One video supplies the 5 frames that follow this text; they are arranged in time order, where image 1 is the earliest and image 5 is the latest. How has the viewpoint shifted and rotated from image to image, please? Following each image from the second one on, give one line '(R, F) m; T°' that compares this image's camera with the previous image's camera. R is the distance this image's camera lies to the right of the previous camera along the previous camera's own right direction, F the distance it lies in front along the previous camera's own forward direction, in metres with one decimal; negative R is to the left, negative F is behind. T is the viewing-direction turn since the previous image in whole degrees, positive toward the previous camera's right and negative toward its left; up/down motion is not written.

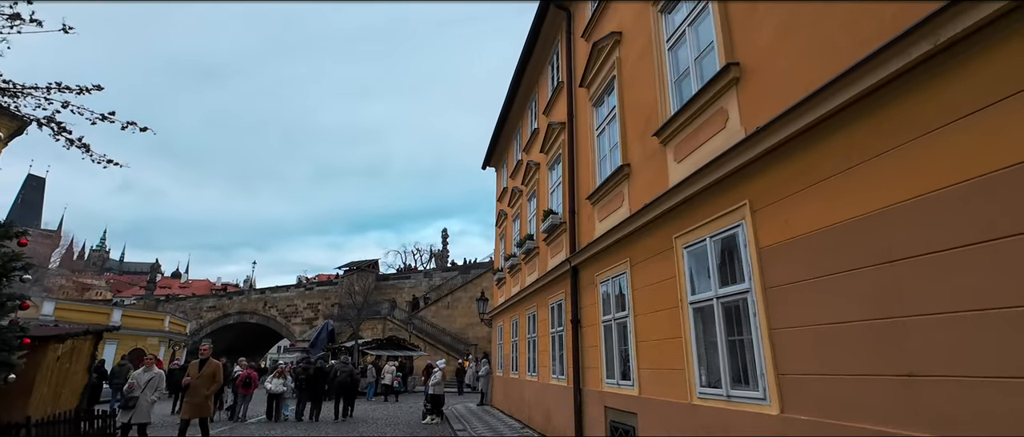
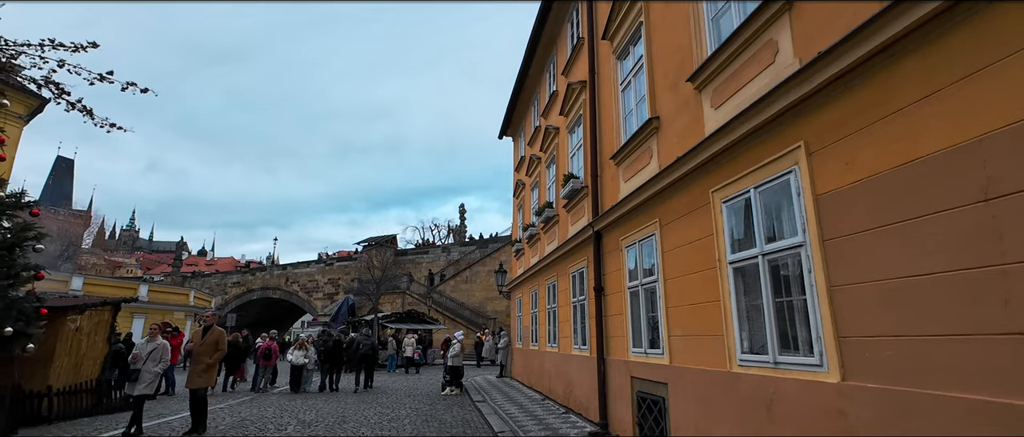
(0.0, +0.4) m; -2°
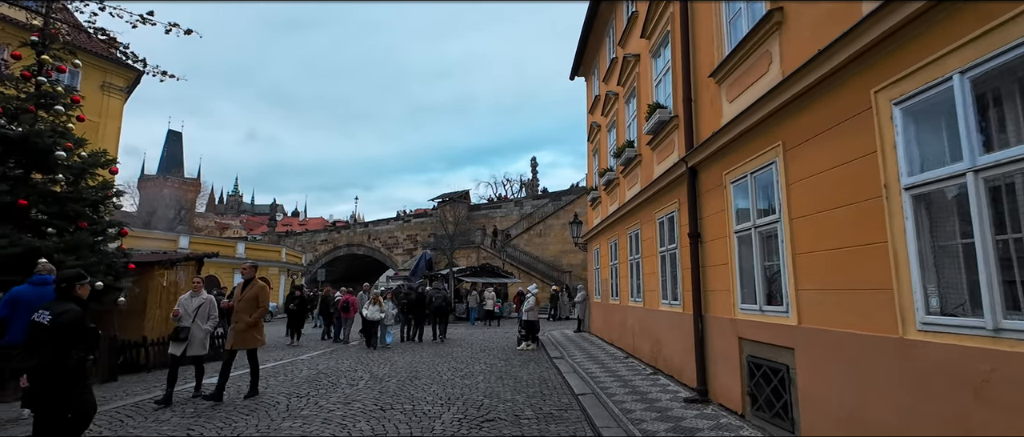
(-0.1, +1.0) m; -9°
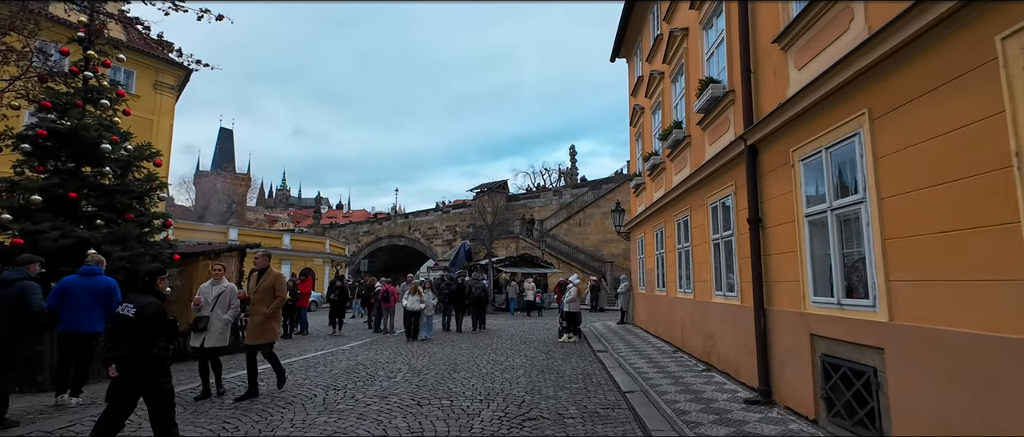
(0.0, +0.4) m; -5°
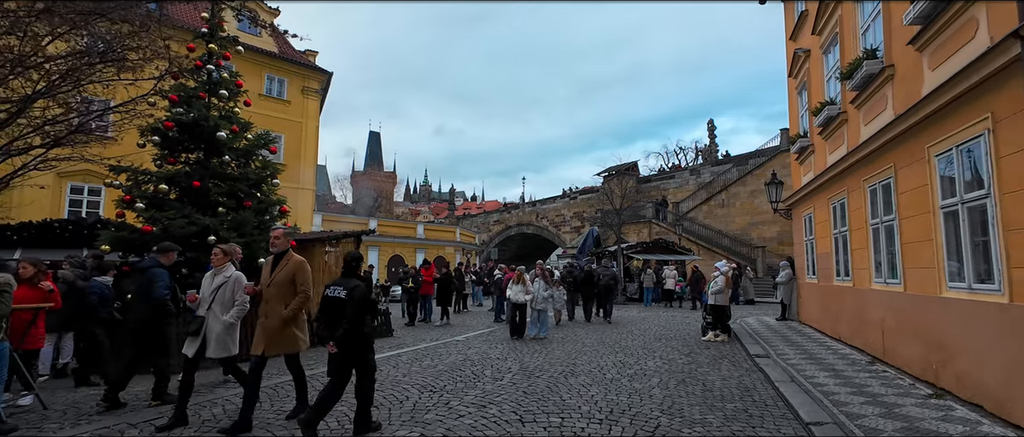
(+0.1, +1.4) m; -15°
